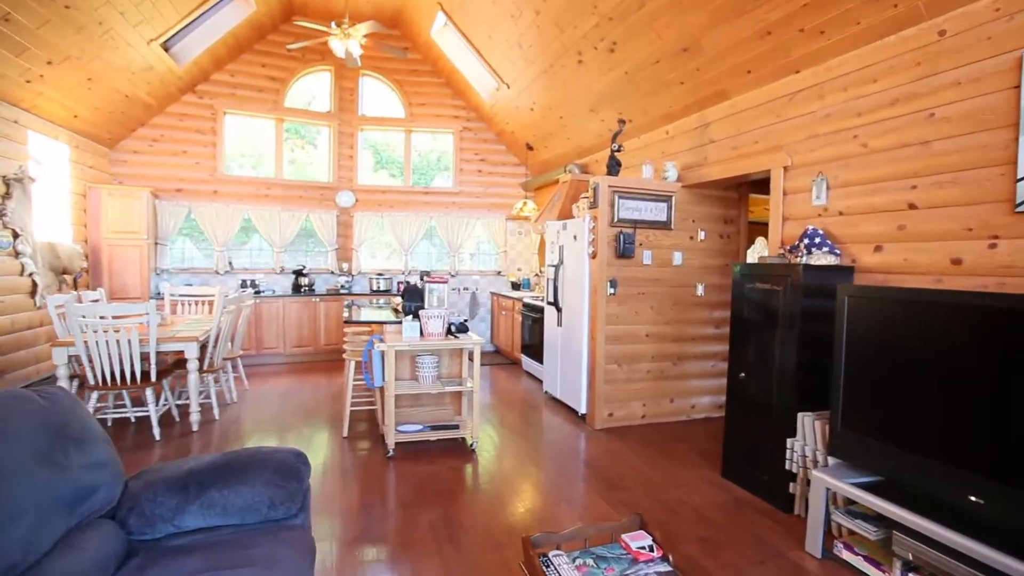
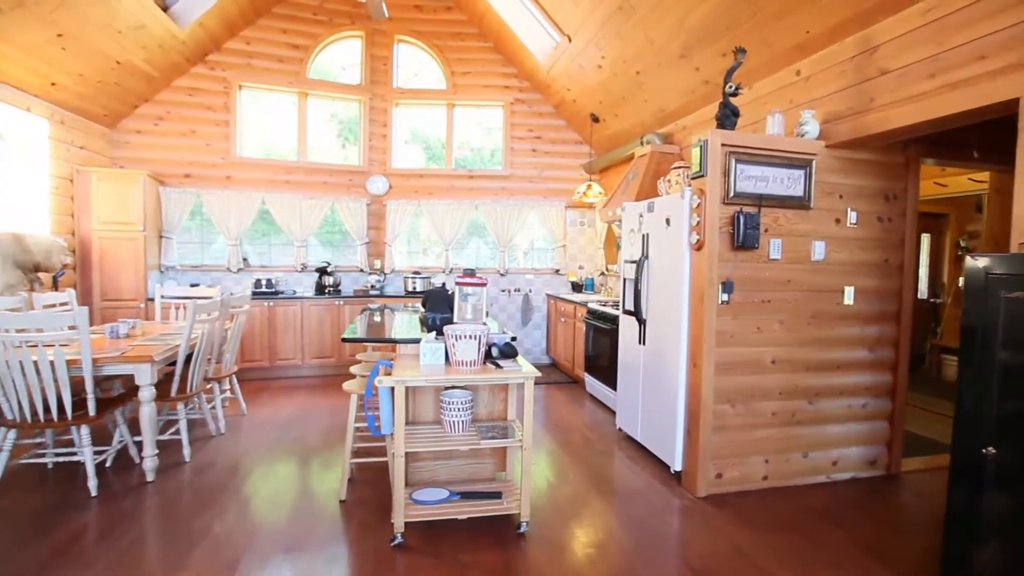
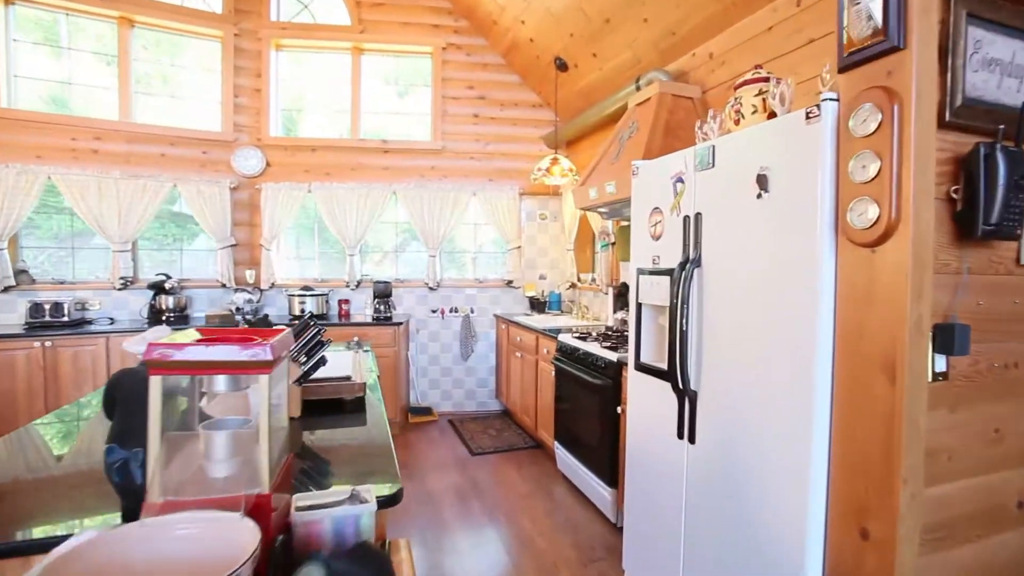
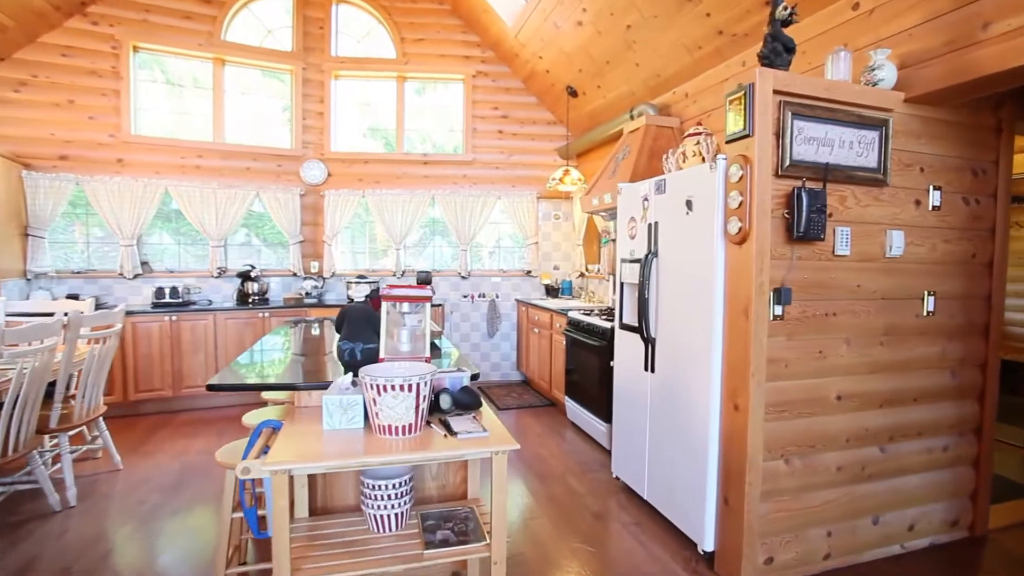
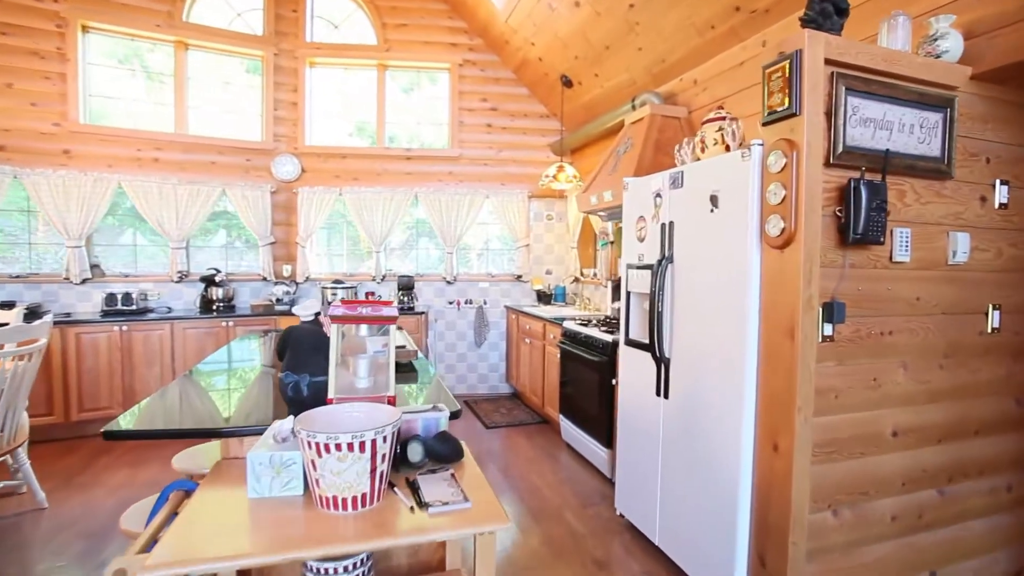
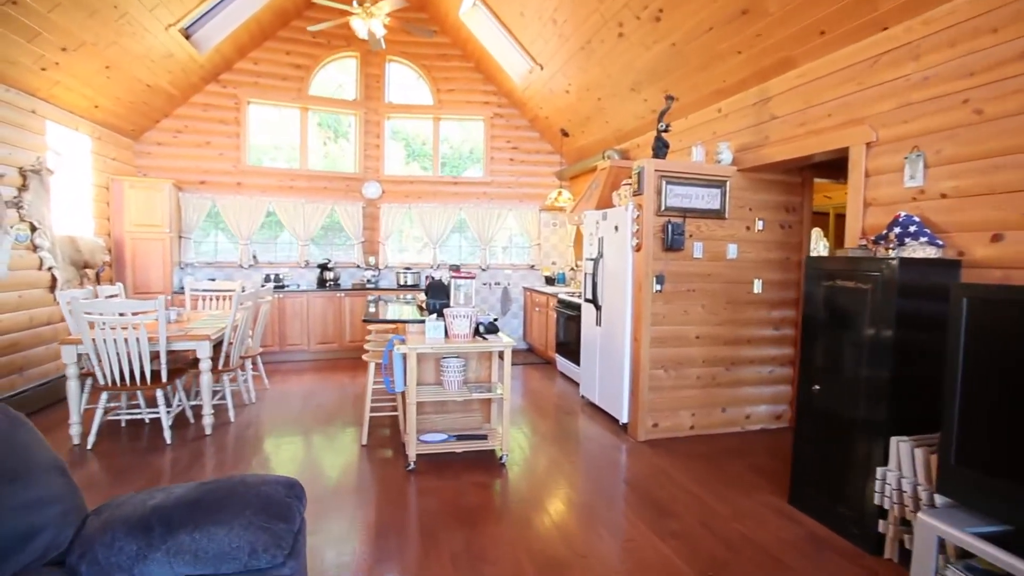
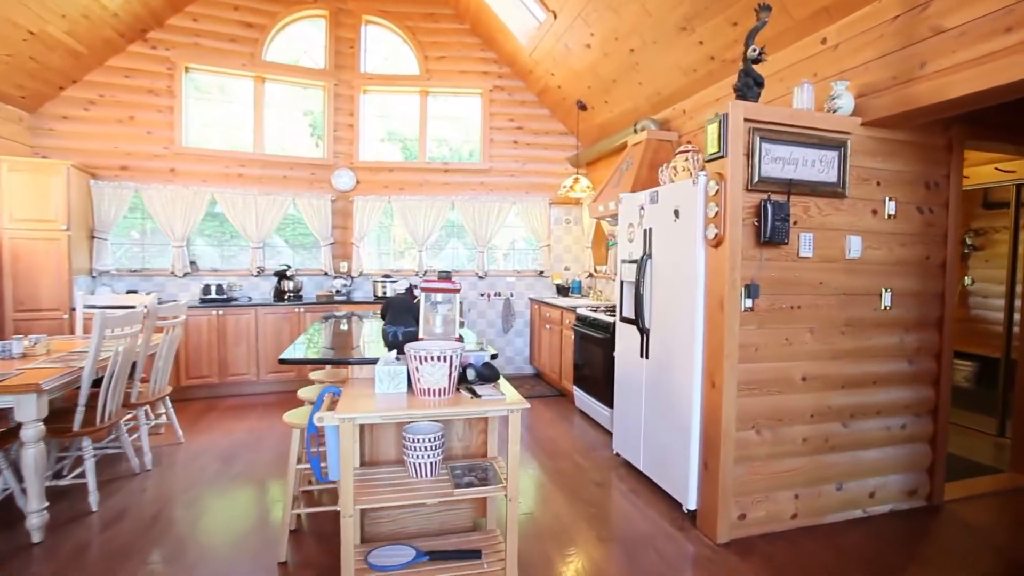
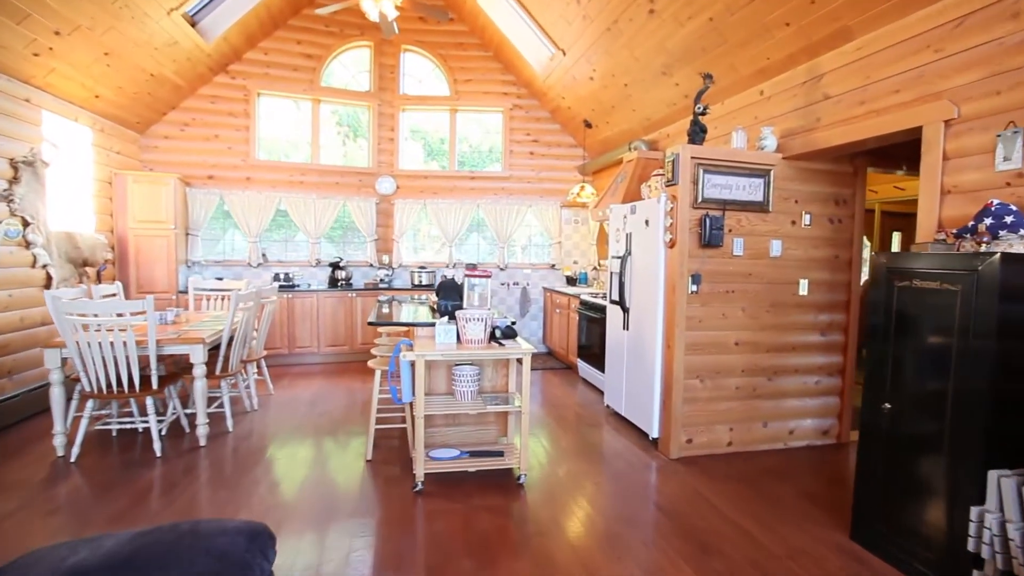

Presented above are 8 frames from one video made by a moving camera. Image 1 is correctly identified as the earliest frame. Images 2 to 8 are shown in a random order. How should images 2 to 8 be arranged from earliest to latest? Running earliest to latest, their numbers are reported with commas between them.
6, 8, 2, 7, 4, 5, 3
